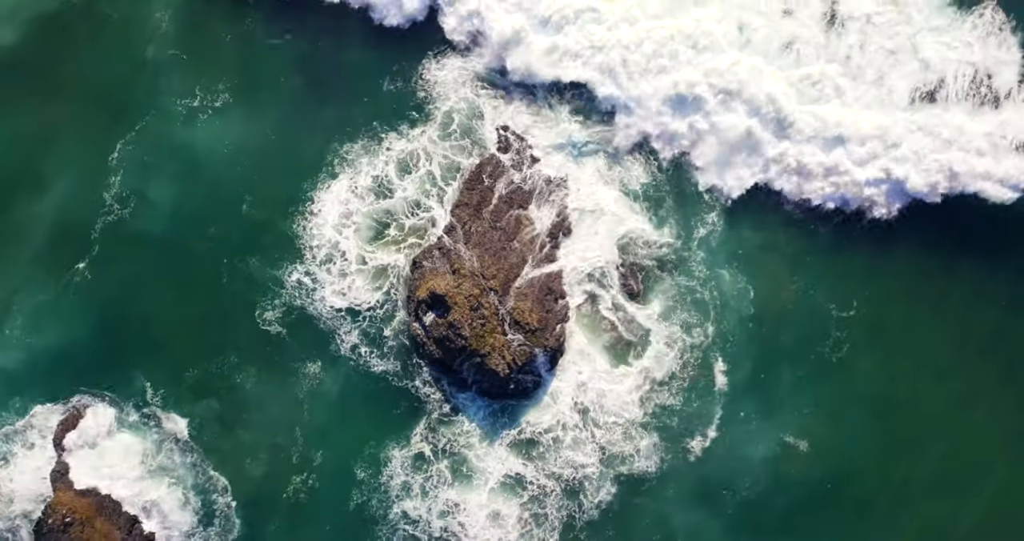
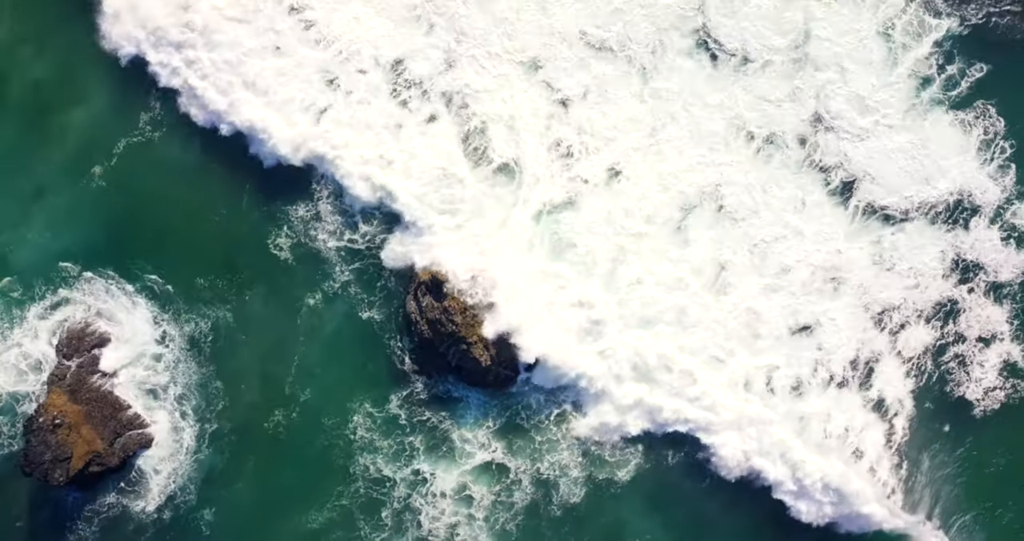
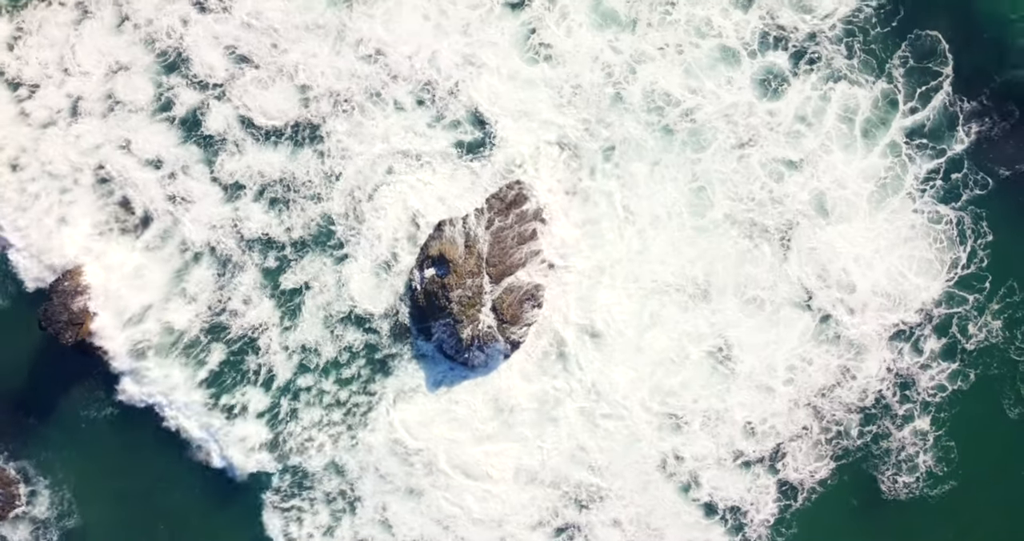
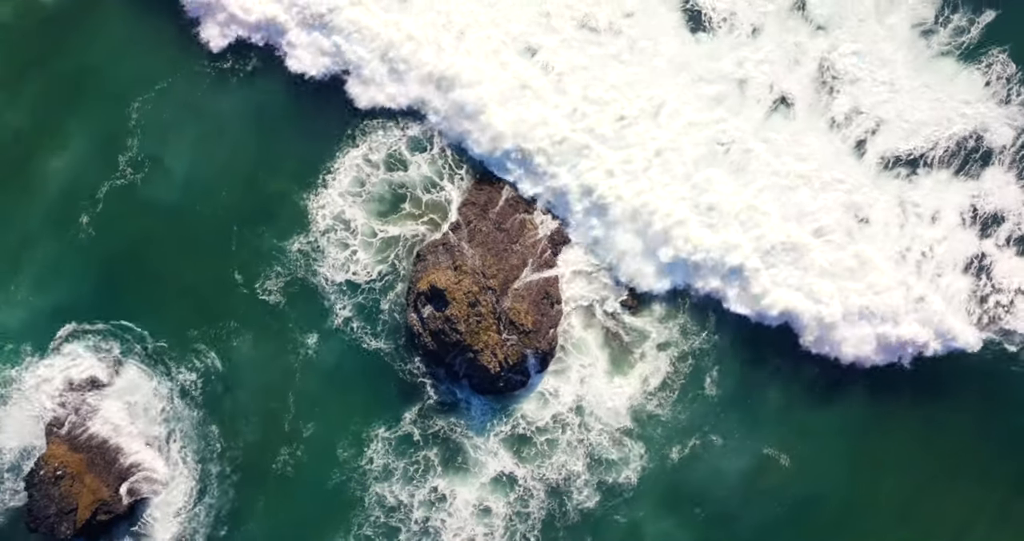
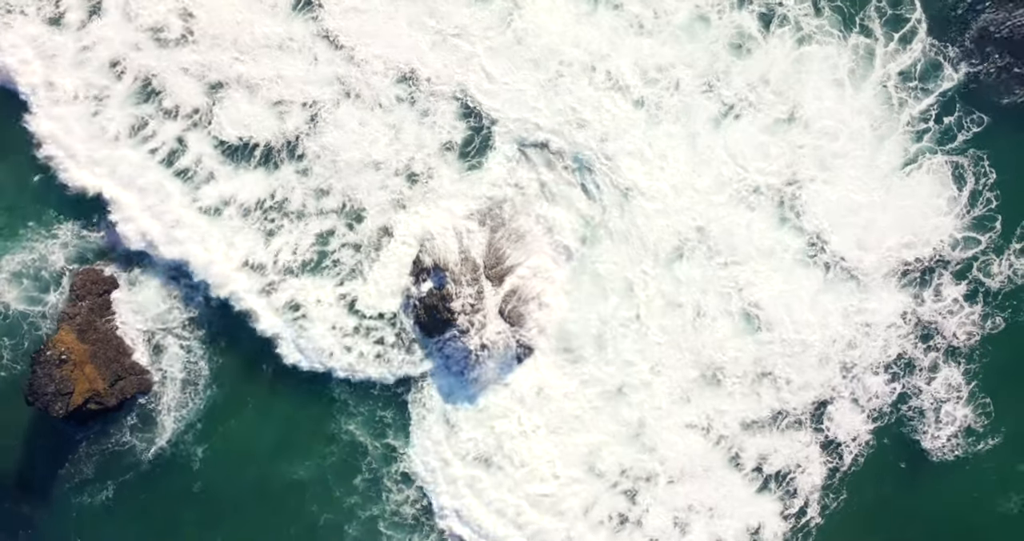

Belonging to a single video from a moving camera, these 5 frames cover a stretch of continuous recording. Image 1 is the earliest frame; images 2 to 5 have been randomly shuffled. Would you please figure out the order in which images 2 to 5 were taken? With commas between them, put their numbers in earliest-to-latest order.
4, 2, 5, 3
